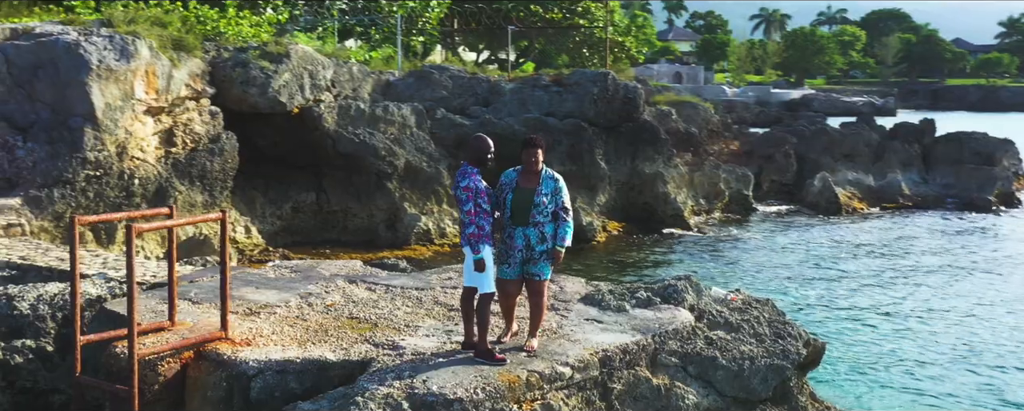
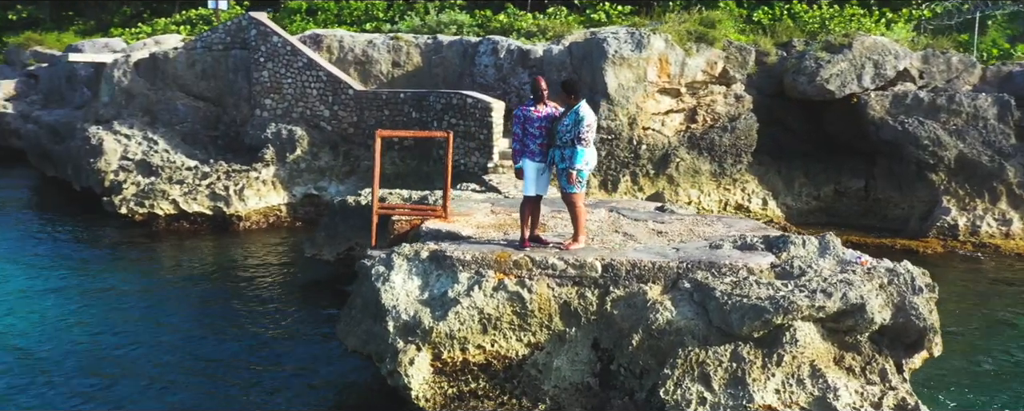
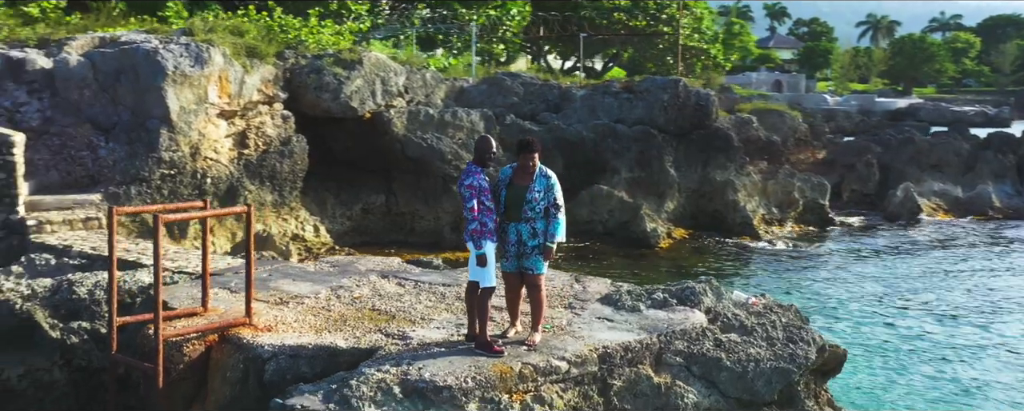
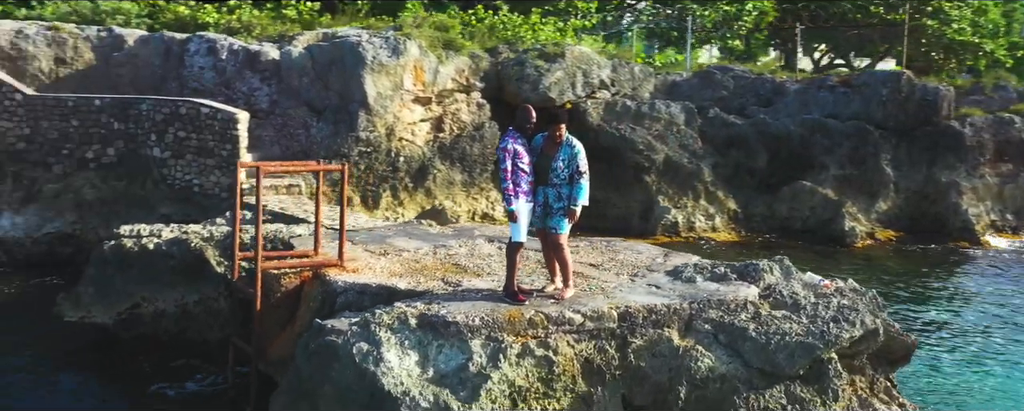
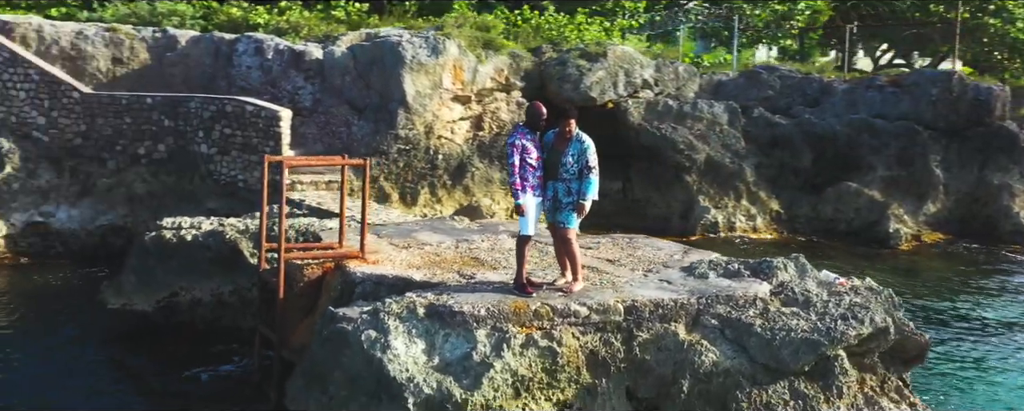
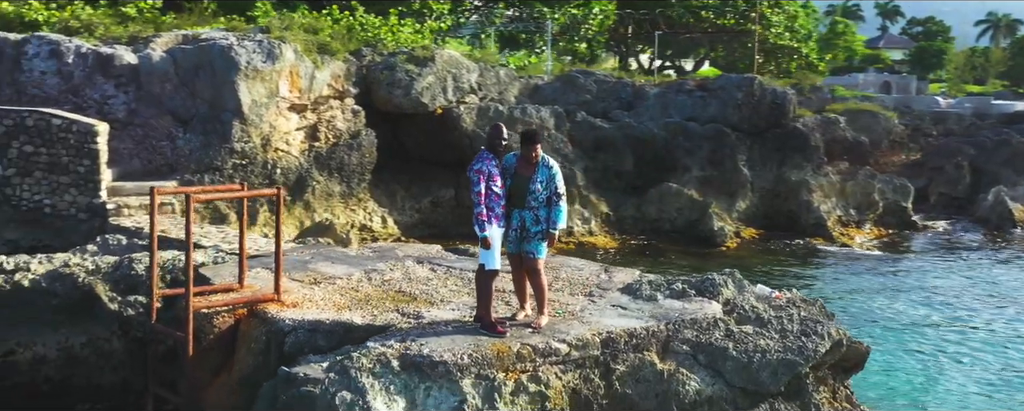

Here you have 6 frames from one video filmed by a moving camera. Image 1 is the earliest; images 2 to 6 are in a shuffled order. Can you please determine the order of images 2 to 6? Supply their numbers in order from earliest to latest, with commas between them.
3, 6, 4, 5, 2
